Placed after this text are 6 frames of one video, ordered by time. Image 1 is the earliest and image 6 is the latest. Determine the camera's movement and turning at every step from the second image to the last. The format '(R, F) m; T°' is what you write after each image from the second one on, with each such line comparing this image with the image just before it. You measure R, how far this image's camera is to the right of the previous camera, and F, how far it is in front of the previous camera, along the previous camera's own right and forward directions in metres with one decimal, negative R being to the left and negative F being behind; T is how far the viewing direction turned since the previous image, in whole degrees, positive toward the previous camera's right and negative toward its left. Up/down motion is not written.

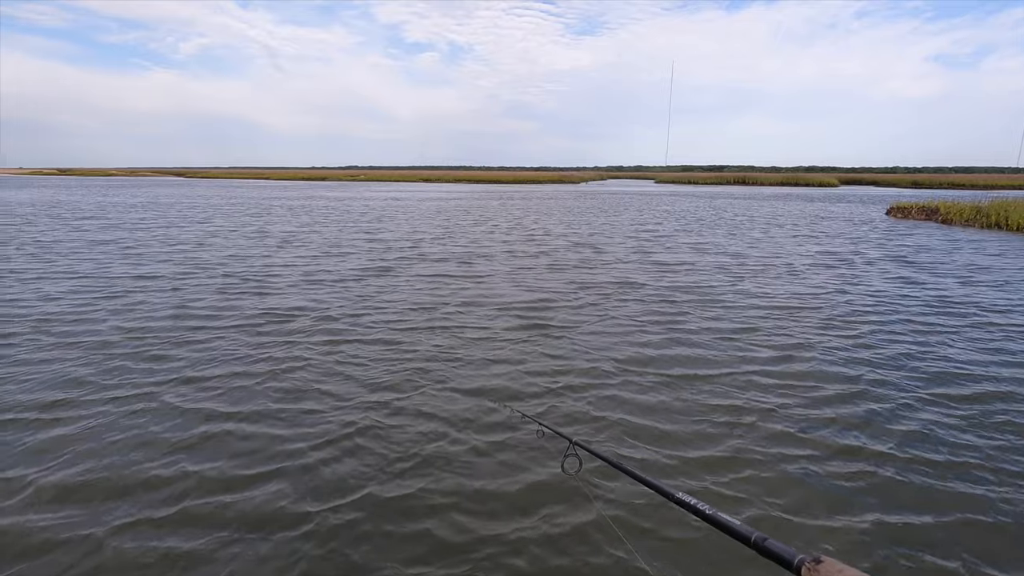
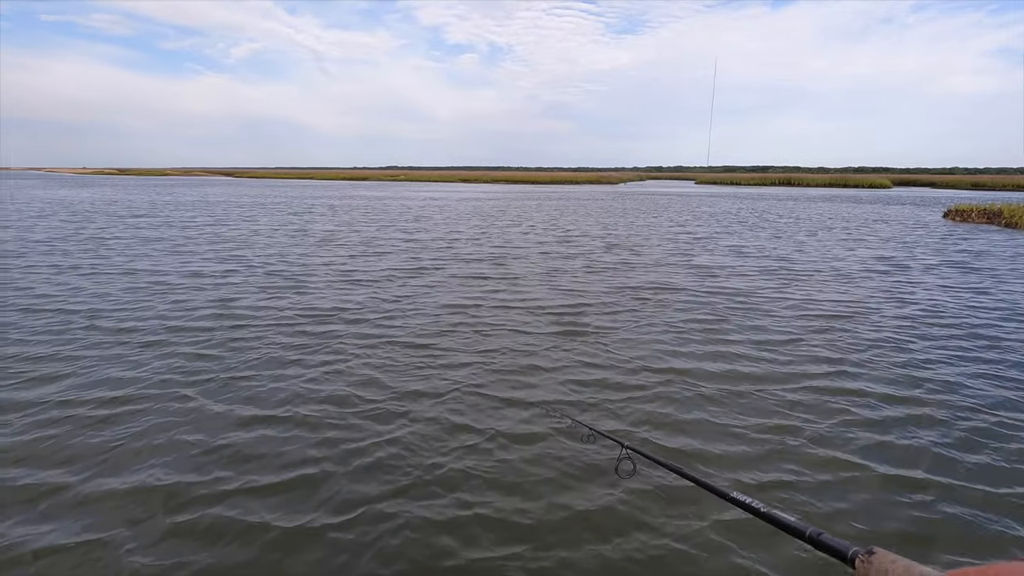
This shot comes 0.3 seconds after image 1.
(0.0, +0.2) m; -4°
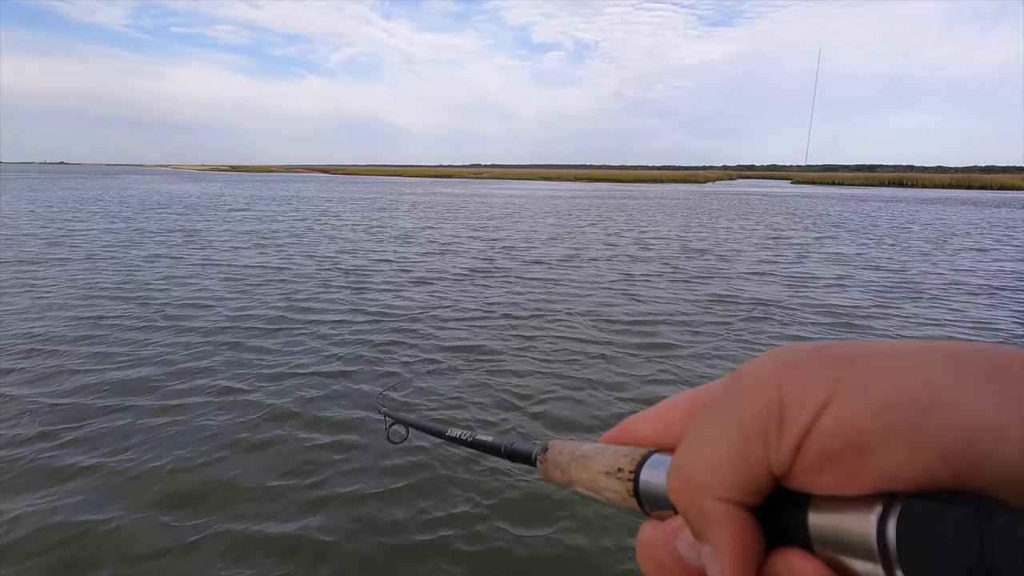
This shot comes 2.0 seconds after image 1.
(+0.1, +1.0) m; -8°
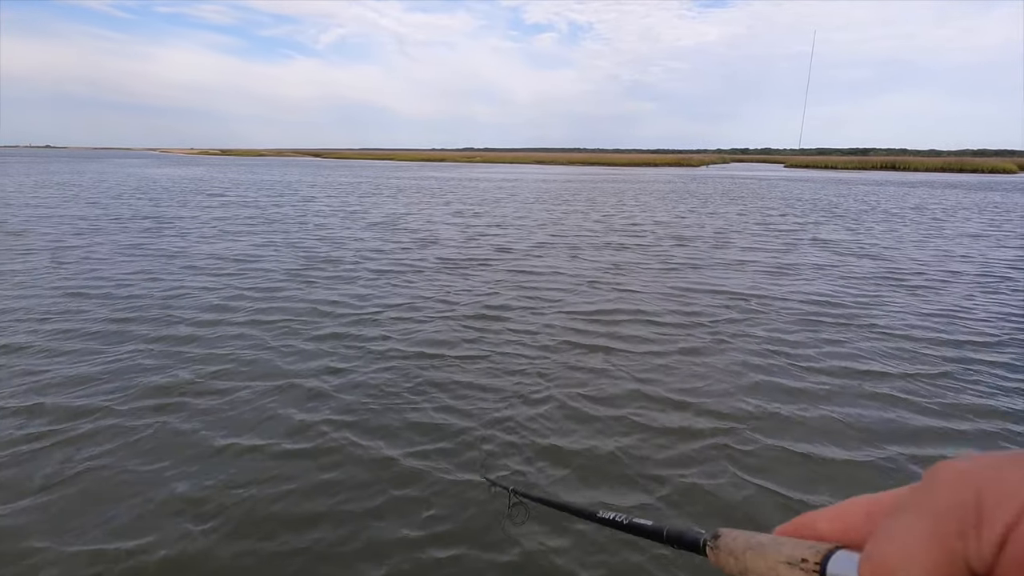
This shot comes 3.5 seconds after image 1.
(+0.1, +0.3) m; +1°
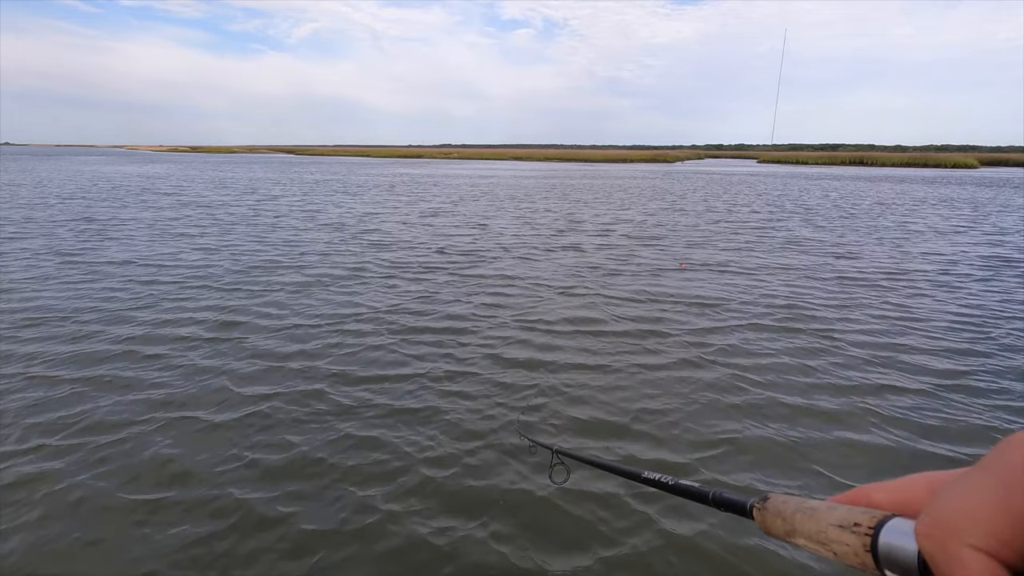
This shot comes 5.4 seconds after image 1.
(-0.1, -0.1) m; +2°
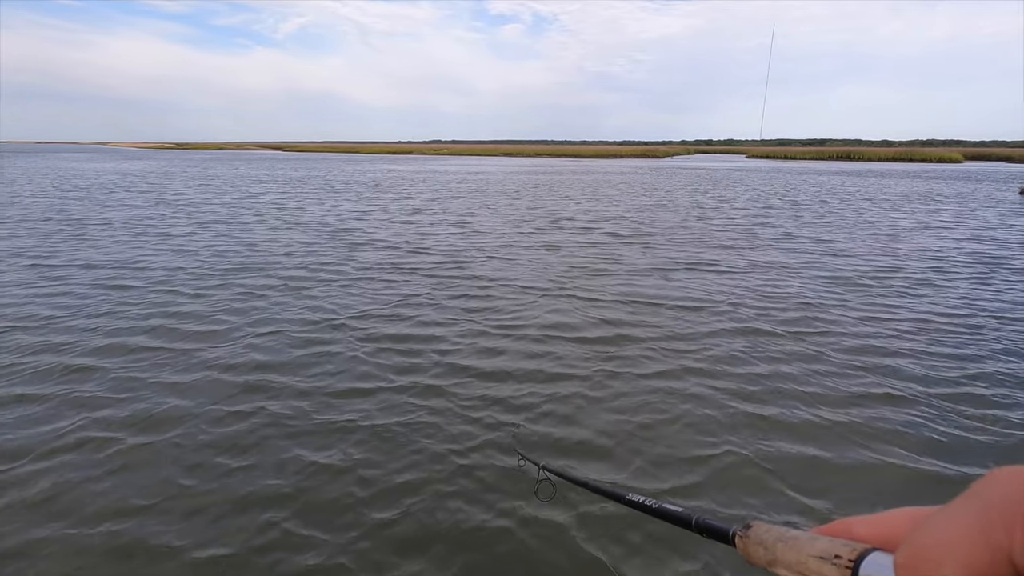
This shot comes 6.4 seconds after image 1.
(+0.1, +0.2) m; +1°
